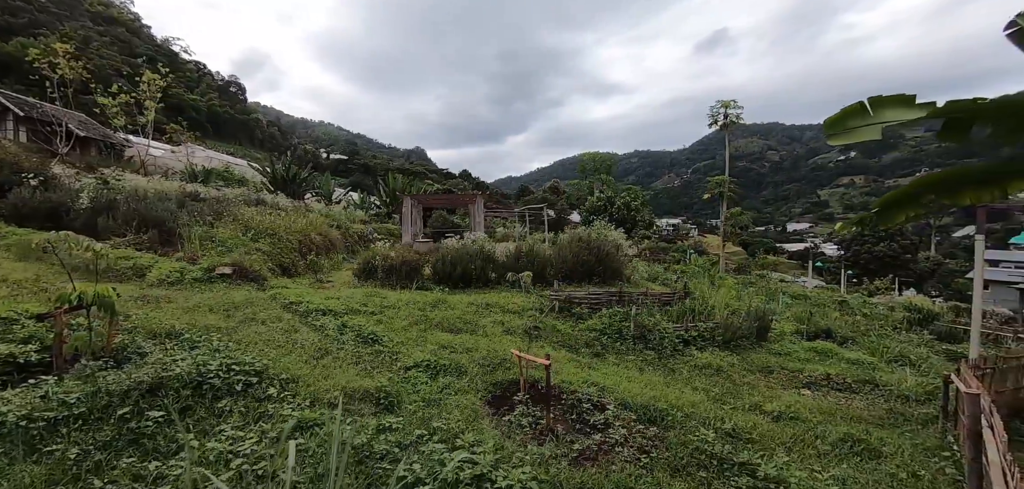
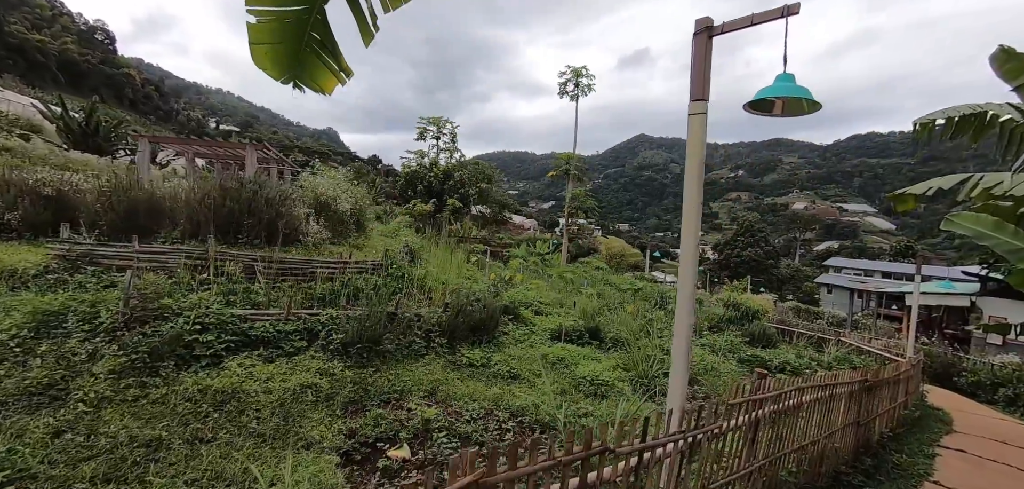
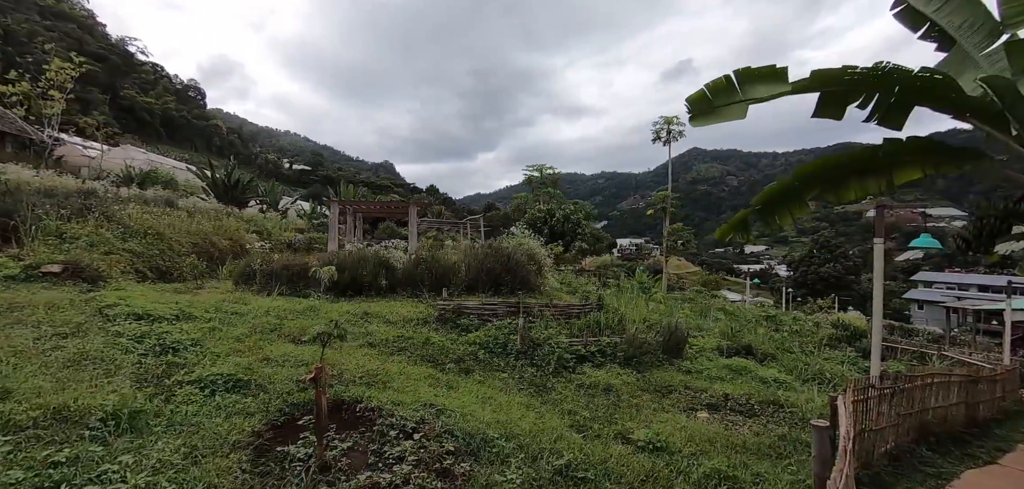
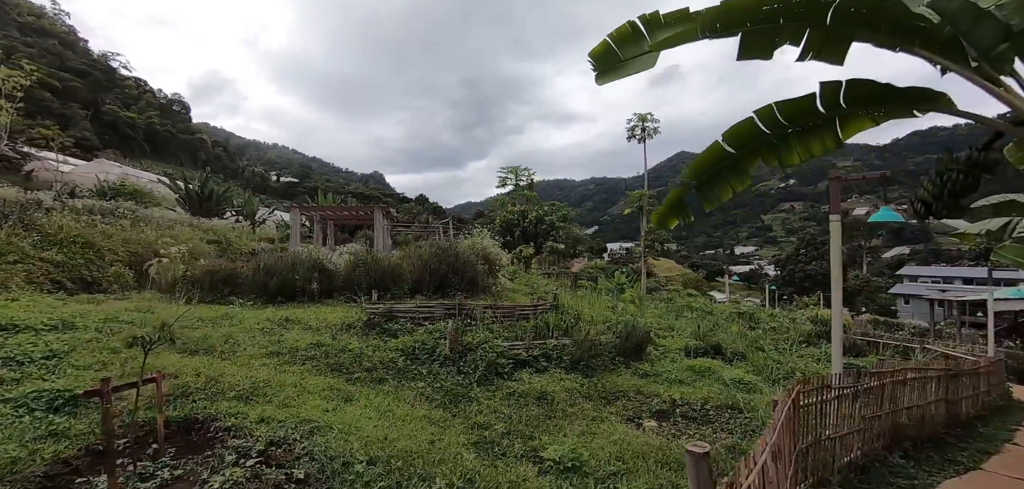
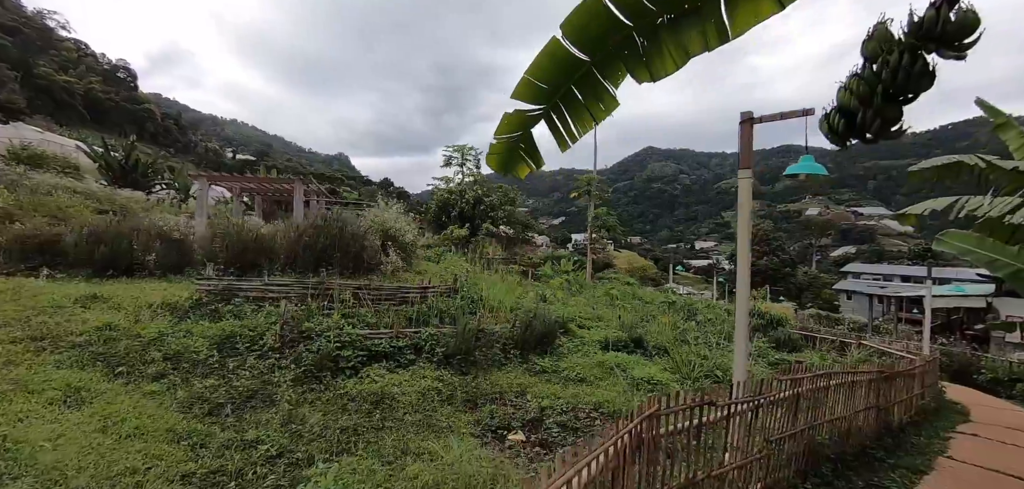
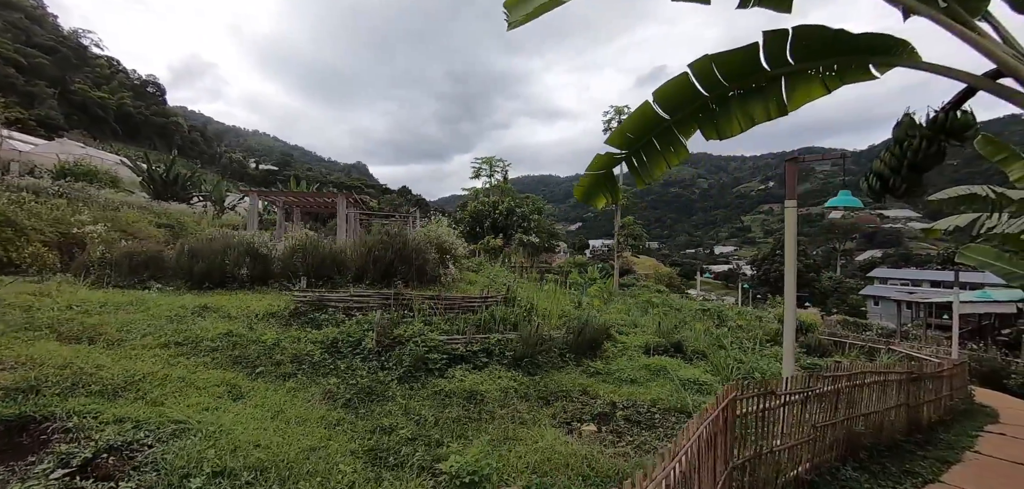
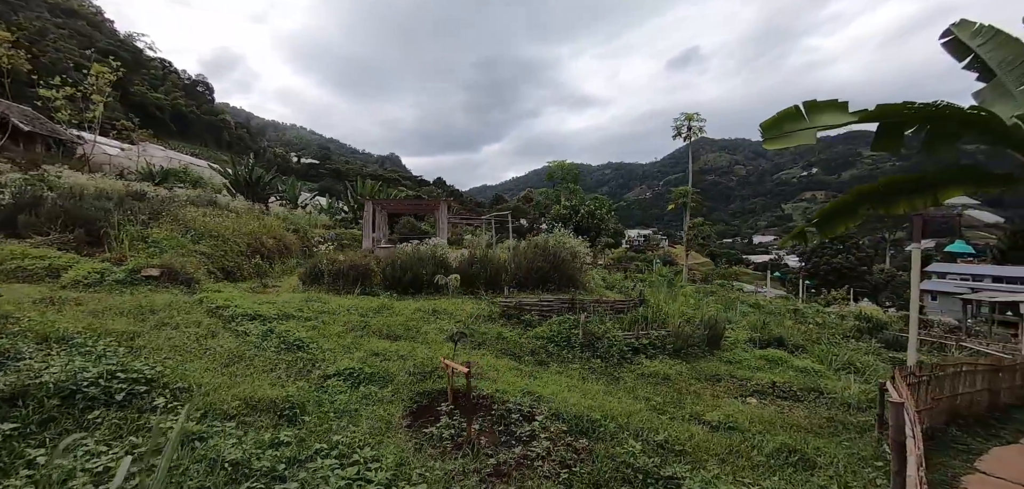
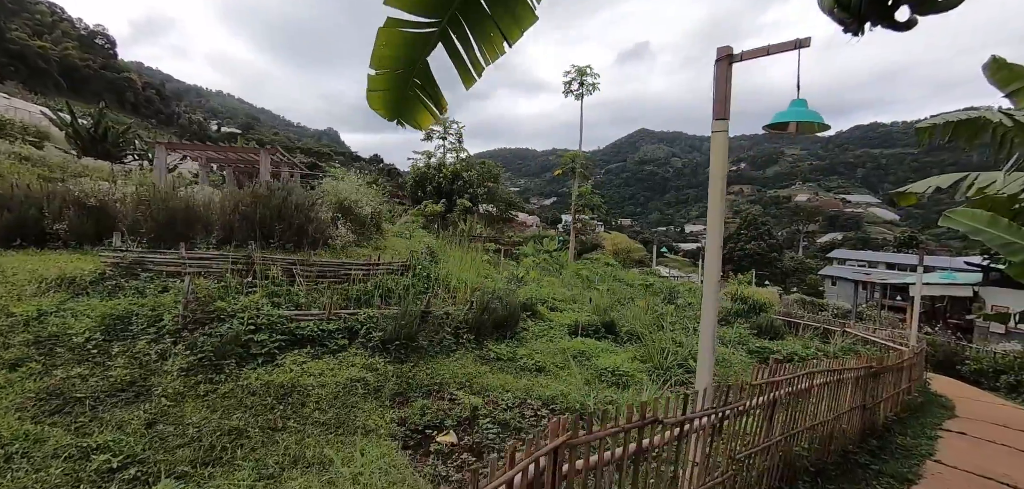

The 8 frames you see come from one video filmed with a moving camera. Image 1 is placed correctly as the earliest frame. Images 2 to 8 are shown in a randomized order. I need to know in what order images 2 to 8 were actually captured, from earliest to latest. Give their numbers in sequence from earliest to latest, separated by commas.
7, 3, 4, 6, 5, 8, 2
